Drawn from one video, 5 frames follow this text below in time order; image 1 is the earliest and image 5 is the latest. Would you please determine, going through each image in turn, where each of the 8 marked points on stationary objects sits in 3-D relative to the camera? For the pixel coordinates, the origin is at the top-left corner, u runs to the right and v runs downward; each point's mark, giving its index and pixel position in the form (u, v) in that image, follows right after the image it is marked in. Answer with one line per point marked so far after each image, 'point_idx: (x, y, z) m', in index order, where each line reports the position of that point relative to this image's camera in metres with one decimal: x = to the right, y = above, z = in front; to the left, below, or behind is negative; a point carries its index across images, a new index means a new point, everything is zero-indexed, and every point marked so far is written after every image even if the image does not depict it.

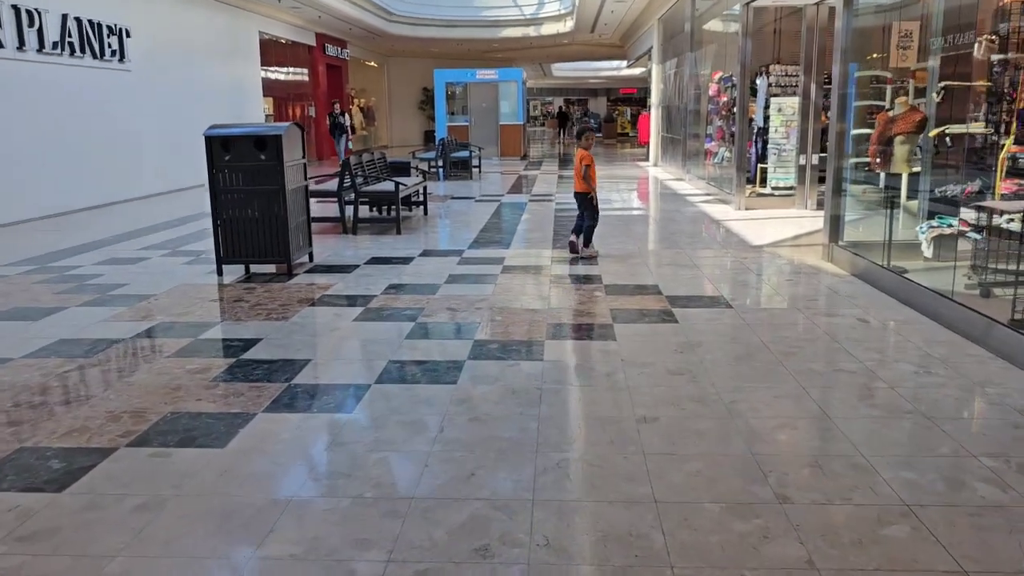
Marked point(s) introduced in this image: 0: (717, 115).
0: (+3.1, +2.6, +13.2) m
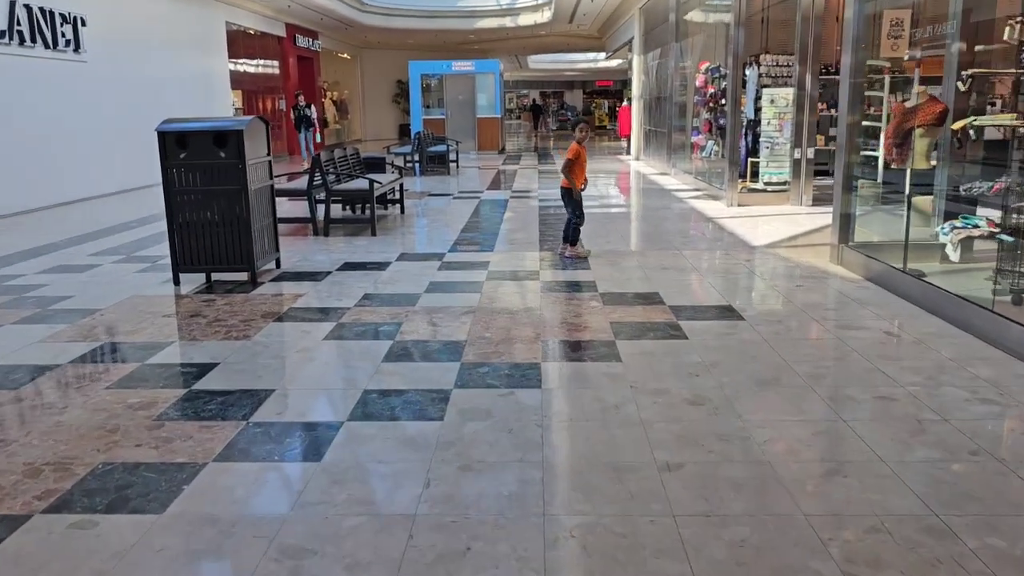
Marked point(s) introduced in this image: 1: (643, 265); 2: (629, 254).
0: (+2.8, +2.6, +12.7) m
1: (+1.0, +0.2, +6.5) m
2: (+1.0, +0.3, +7.2) m
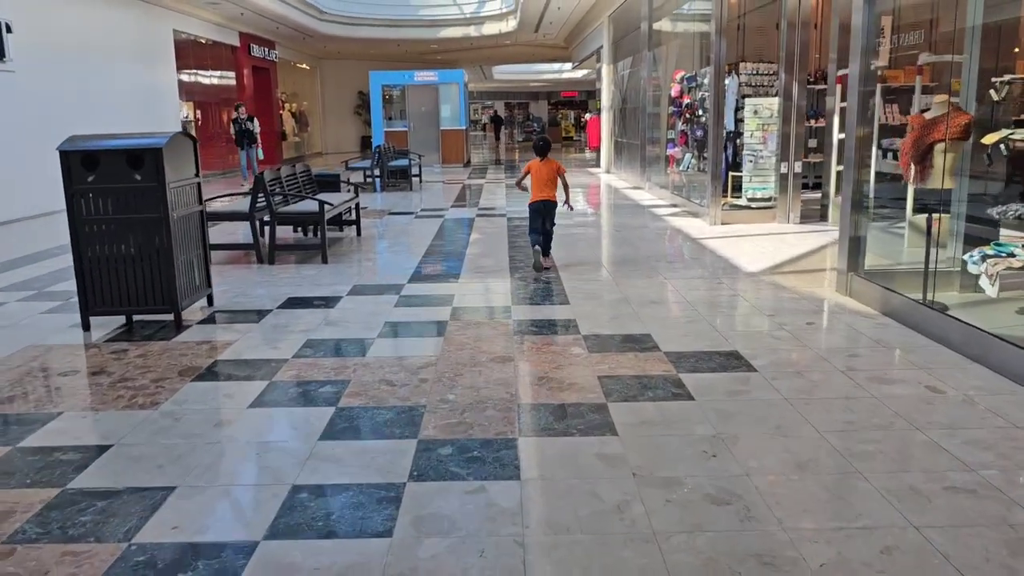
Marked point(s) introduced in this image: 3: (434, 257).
0: (+2.3, +2.3, +12.1) m
1: (+0.8, 0.0, +5.8) m
2: (+0.7, +0.1, +6.5) m
3: (-0.7, +0.3, +7.7) m
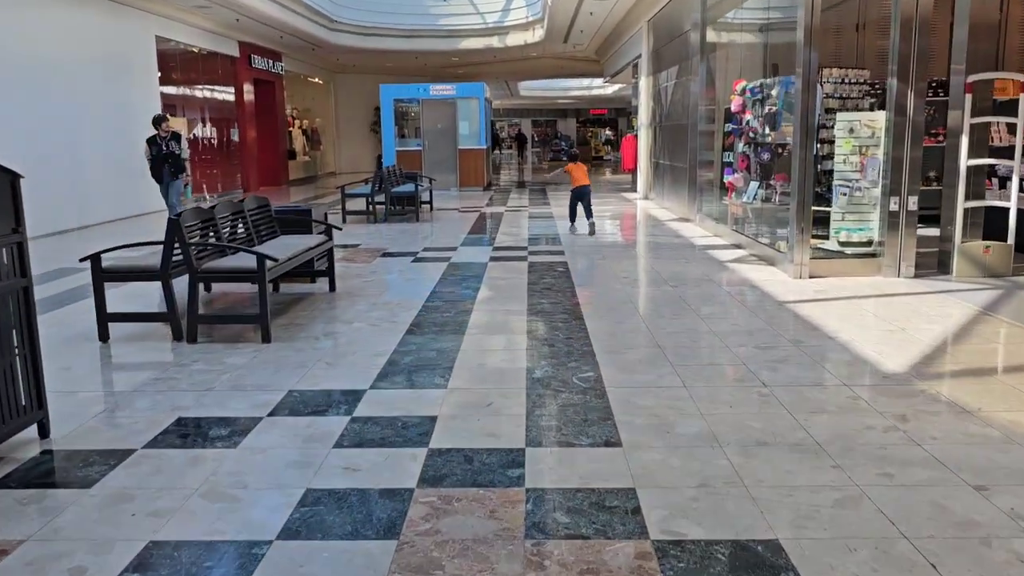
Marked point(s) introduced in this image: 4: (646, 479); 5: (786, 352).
0: (+2.6, +1.7, +9.9) m
1: (+0.8, -0.5, +3.6) m
2: (+0.8, -0.4, +4.3) m
3: (-0.6, -0.2, +5.6) m
4: (+0.5, -0.7, +3.0) m
5: (+1.5, -0.4, +4.8) m
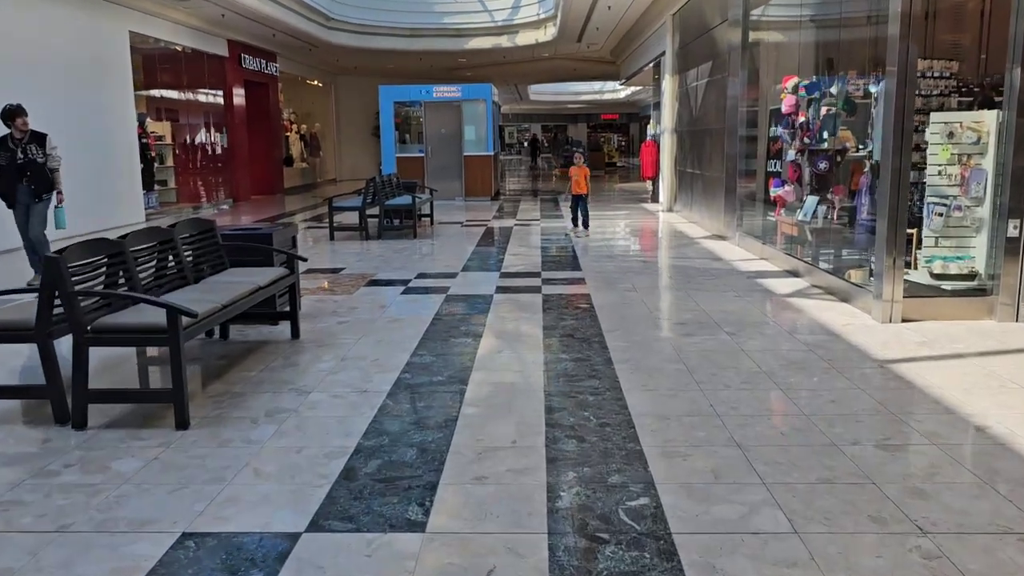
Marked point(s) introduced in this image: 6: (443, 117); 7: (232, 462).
0: (+2.7, +1.4, +8.4) m
1: (+0.9, -0.8, +2.2) m
2: (+0.9, -0.7, +2.9) m
3: (-0.5, -0.5, +4.2) m
4: (+0.5, -0.9, +1.5) m
5: (+1.5, -0.6, +3.3) m
6: (-1.4, +3.4, +17.5) m
7: (-1.1, -0.7, +3.3) m
